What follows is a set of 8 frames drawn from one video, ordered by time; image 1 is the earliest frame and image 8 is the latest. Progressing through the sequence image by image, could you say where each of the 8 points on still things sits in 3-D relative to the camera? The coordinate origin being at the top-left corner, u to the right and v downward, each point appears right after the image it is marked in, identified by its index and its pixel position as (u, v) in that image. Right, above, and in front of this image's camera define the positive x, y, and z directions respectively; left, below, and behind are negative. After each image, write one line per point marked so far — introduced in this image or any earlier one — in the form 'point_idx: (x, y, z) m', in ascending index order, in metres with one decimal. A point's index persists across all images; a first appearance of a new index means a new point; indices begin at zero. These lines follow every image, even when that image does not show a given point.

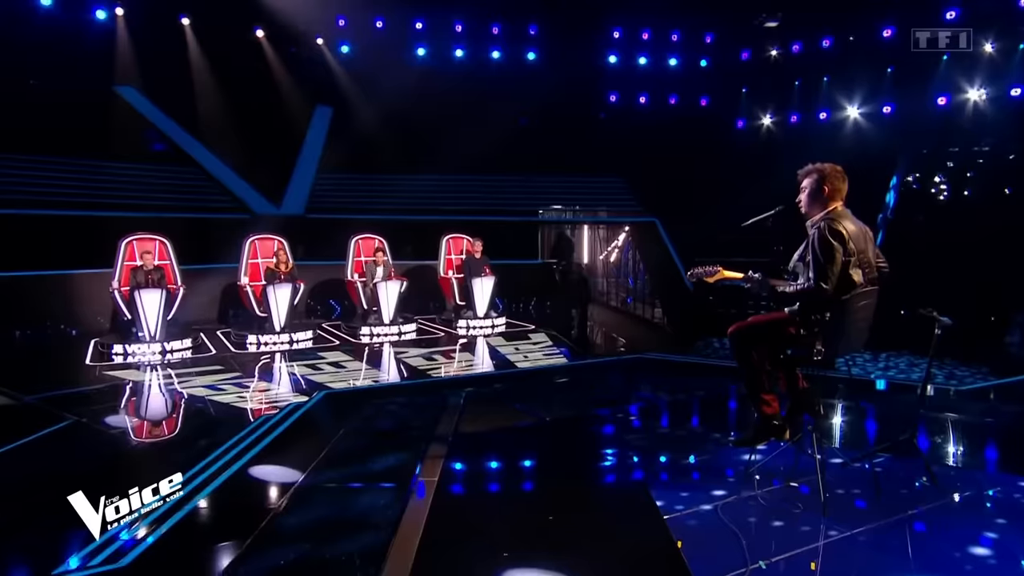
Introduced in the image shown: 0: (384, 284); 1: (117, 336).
0: (-1.3, 0.0, +7.5) m
1: (-3.6, -0.4, +7.0) m
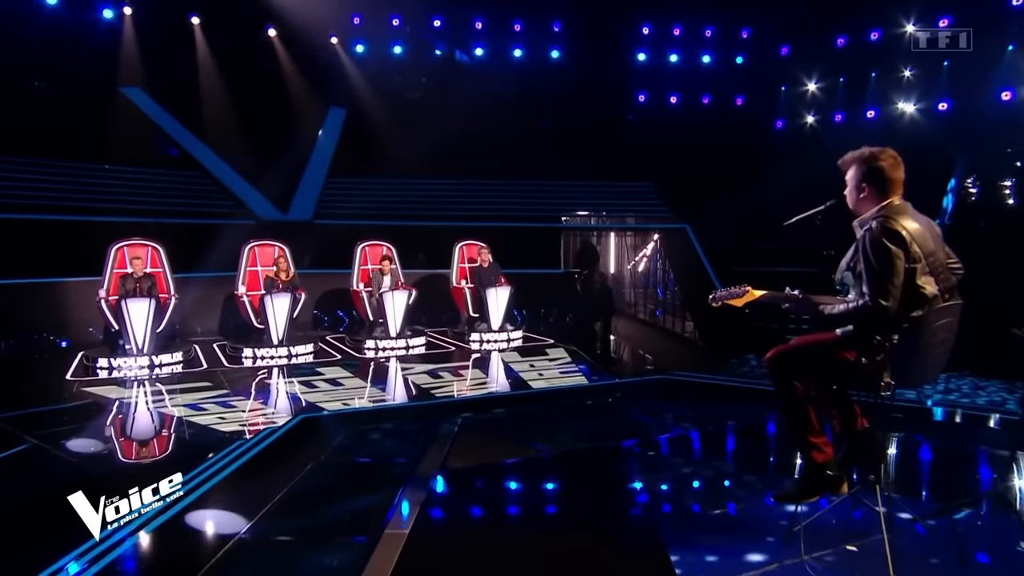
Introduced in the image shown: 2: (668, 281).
0: (-1.1, -0.1, +7.0) m
1: (-3.5, -0.5, +6.6) m
2: (+1.8, +0.1, +8.7) m
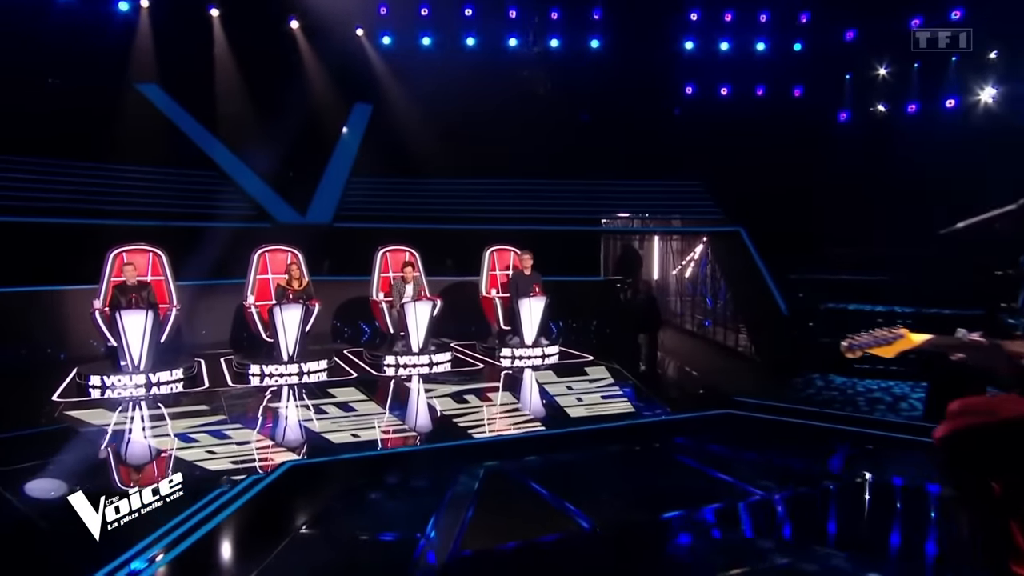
0: (-0.8, -0.1, +6.3) m
1: (-3.2, -0.6, +6.0) m
2: (+2.1, 0.0, +7.9) m
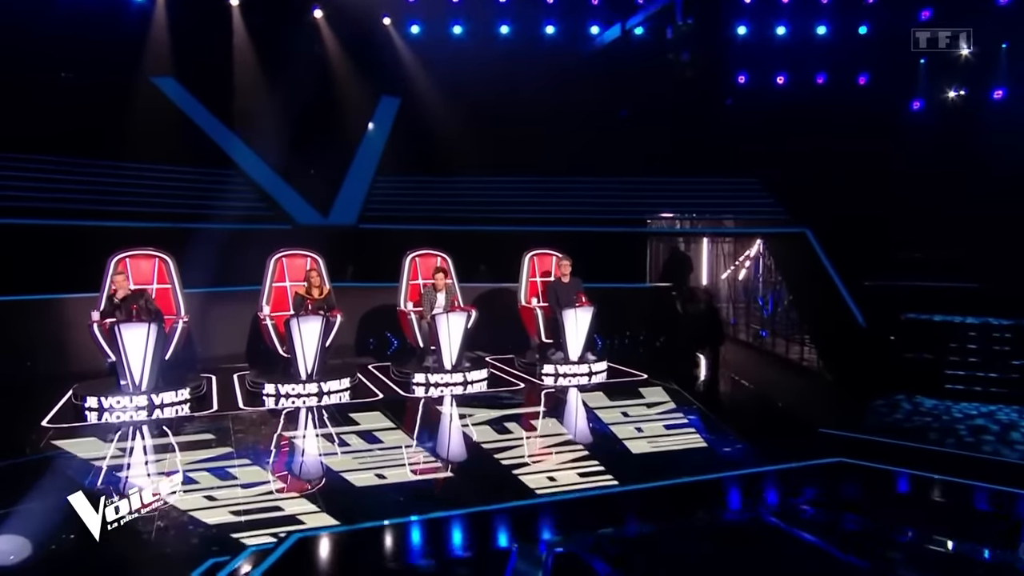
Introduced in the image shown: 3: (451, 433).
0: (-0.5, -0.2, +5.7) m
1: (-2.9, -0.7, +5.4) m
2: (+2.5, -0.1, +7.1) m
3: (-0.4, -0.9, +4.5) m
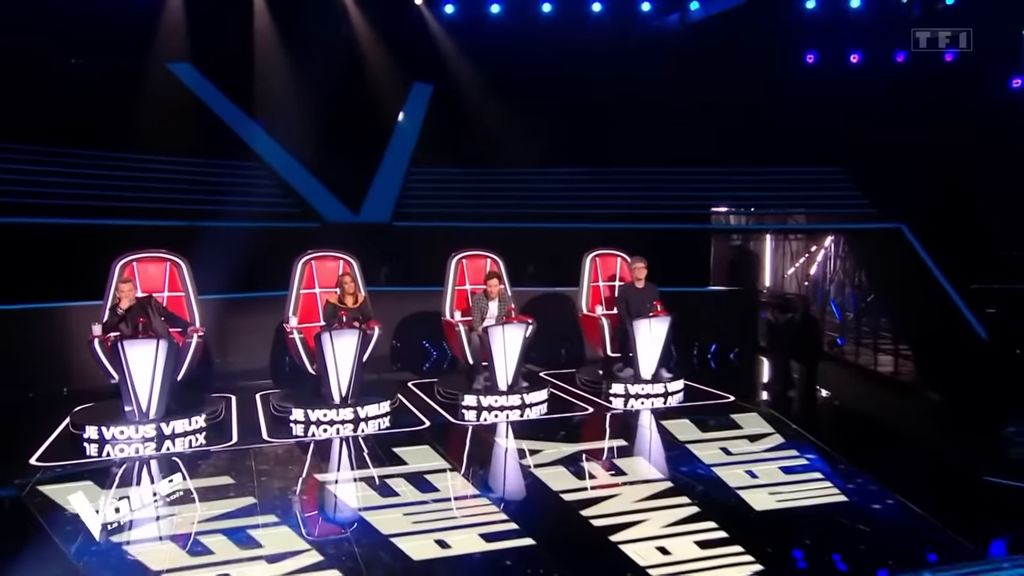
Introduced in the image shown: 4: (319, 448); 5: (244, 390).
0: (-0.1, -0.3, +4.9) m
1: (-2.5, -0.7, +4.7) m
2: (+3.0, -0.1, +6.2) m
3: (0.0, -0.9, +3.8) m
4: (-1.1, -0.9, +4.3) m
5: (-1.9, -0.7, +5.5) m
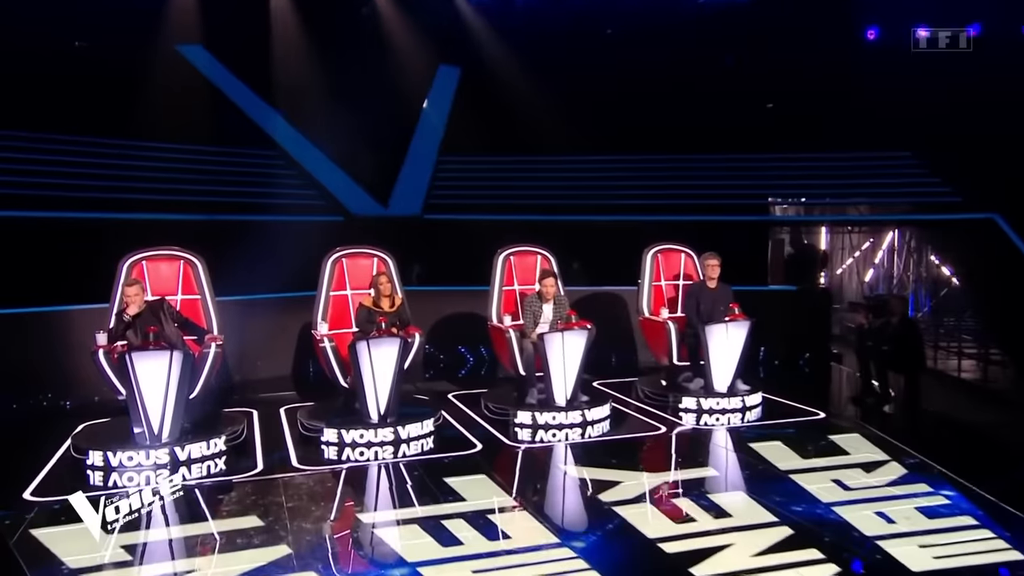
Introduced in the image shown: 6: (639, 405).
0: (+0.3, -0.3, +4.3) m
1: (-2.1, -0.7, +4.1) m
2: (+3.3, -0.1, +5.6) m
3: (+0.3, -0.9, +3.2) m
4: (-0.7, -0.9, +3.7) m
5: (-1.6, -0.7, +4.9) m
6: (+0.8, -0.7, +4.9) m
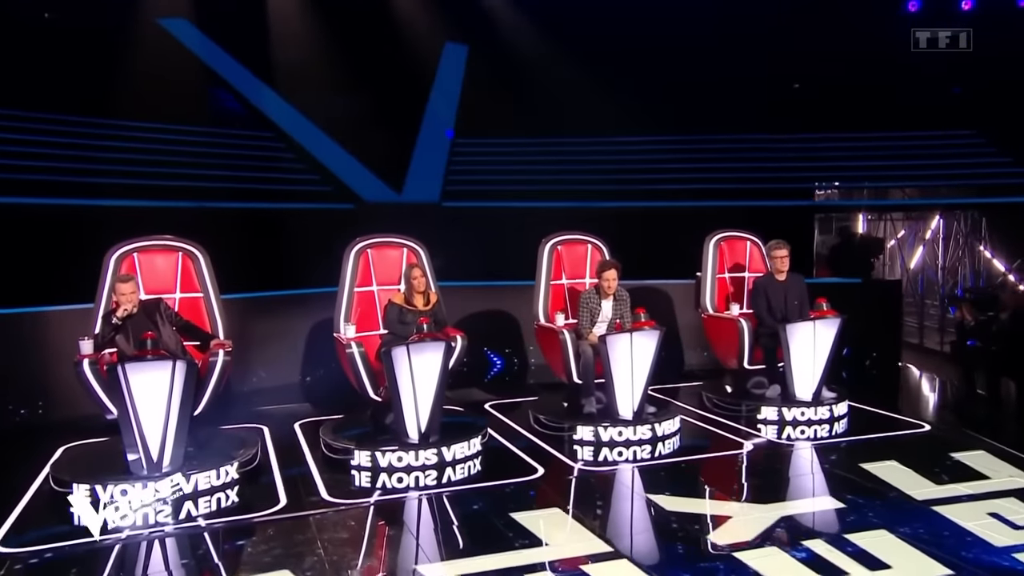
0: (+0.5, -0.2, +3.7) m
1: (-1.9, -0.7, +3.5) m
2: (+3.6, 0.0, +5.1) m
3: (+0.7, -0.9, +2.6) m
4: (-0.4, -0.9, +3.0) m
5: (-1.3, -0.7, +4.2) m
6: (+1.1, -0.7, +4.3) m
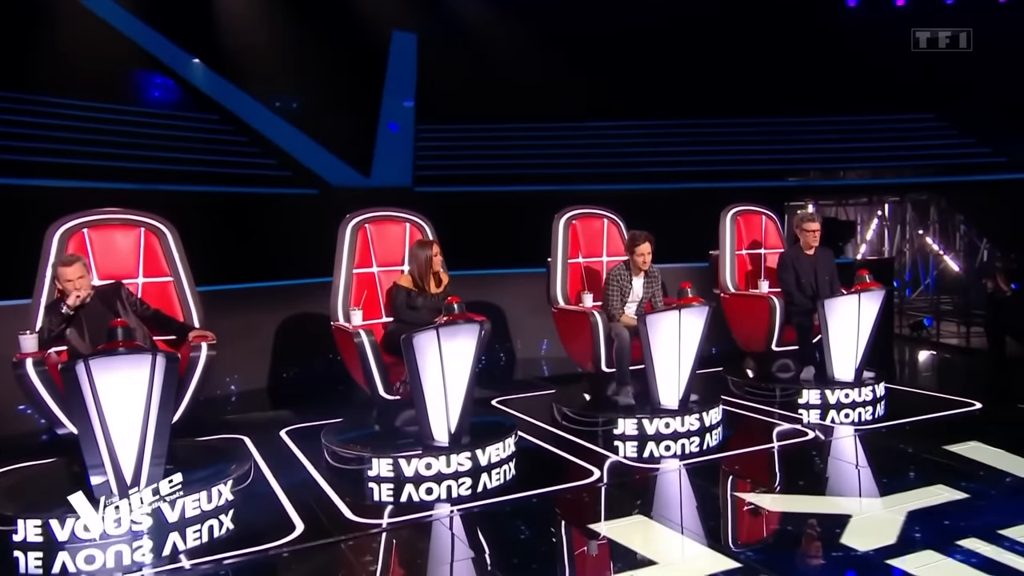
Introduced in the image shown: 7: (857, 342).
0: (+0.7, -0.1, +3.3) m
1: (-1.7, -0.7, +2.7) m
2: (+3.5, +0.1, +5.0) m
3: (+1.0, -0.8, +2.2) m
4: (-0.2, -0.8, +2.5) m
5: (-1.2, -0.6, +3.6) m
6: (+1.1, -0.6, +3.9) m
7: (+1.7, -0.3, +3.7) m
